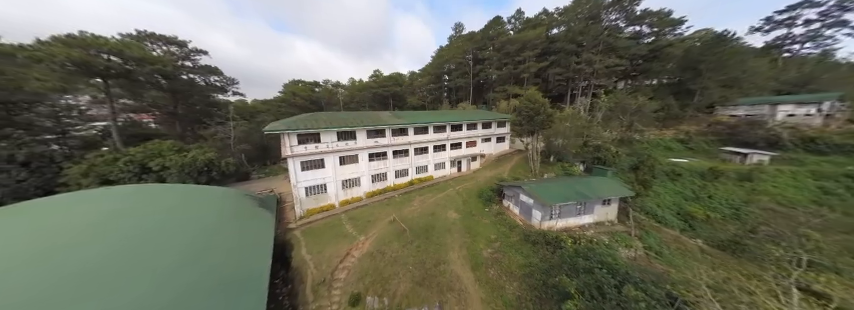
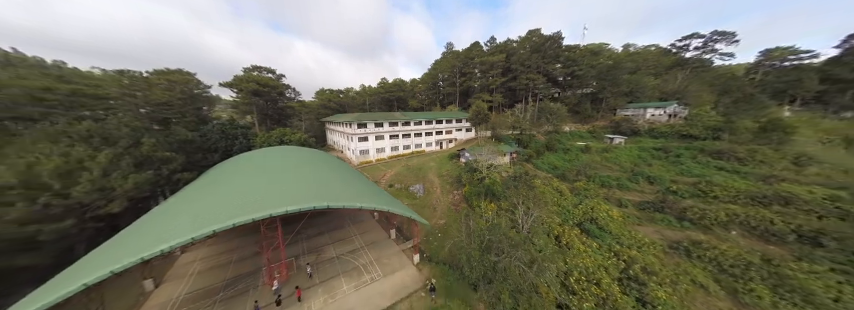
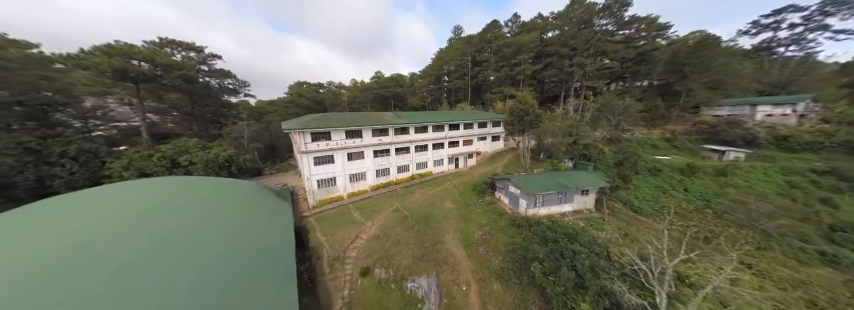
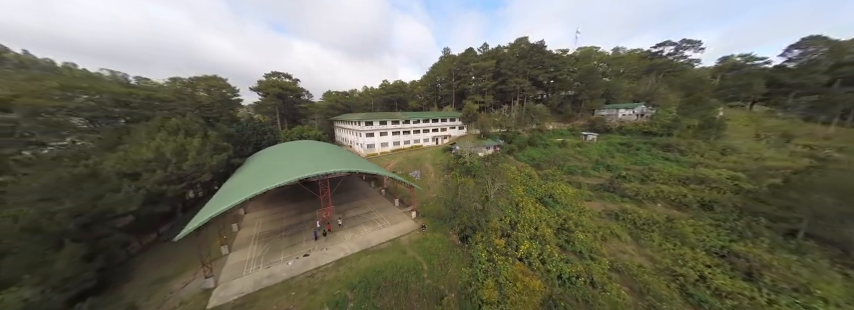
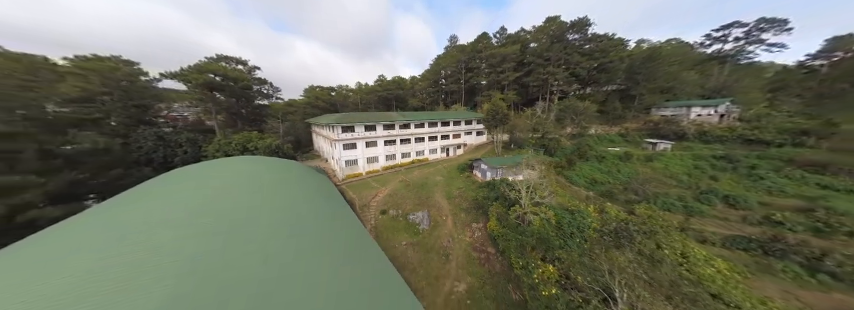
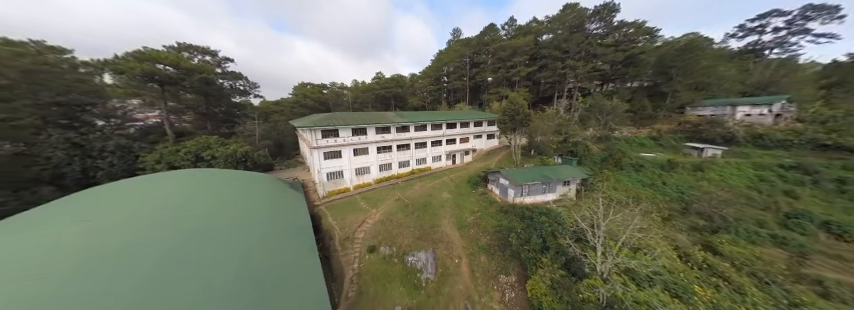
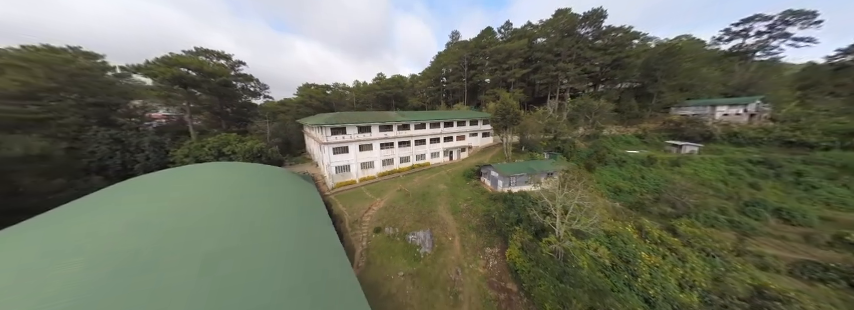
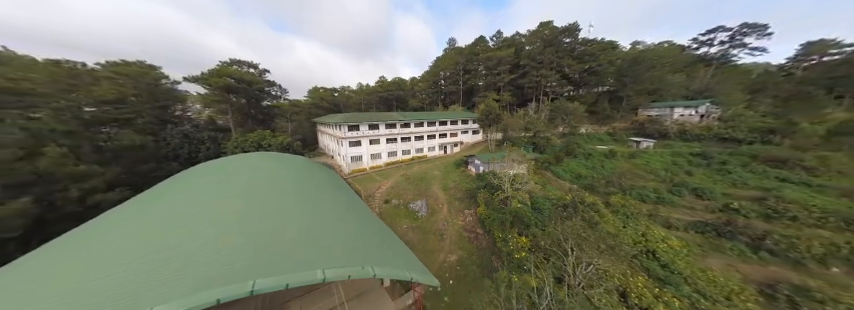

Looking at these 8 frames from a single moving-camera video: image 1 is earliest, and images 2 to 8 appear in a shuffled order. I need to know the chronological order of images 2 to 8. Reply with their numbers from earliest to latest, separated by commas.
3, 6, 7, 5, 8, 2, 4
